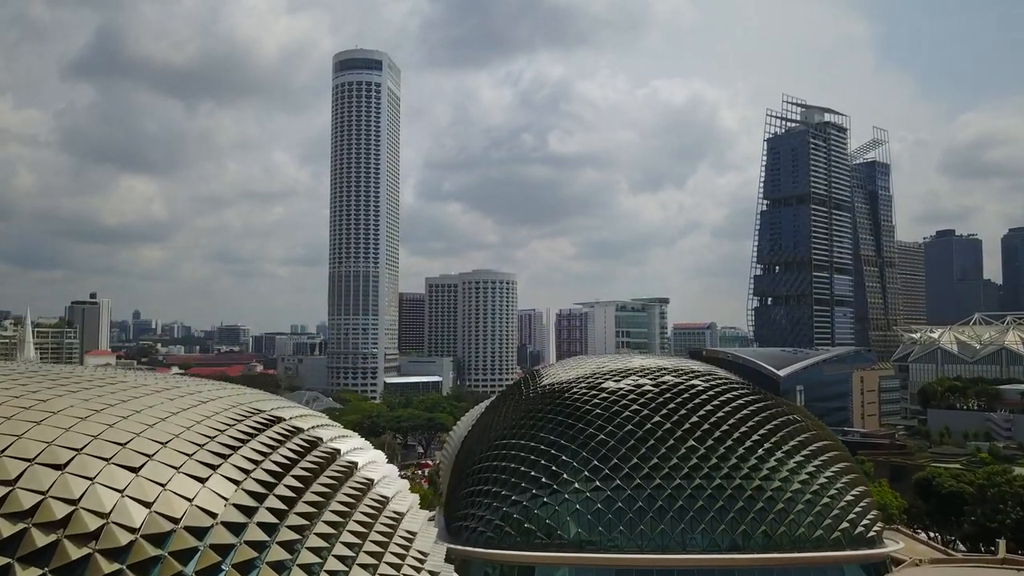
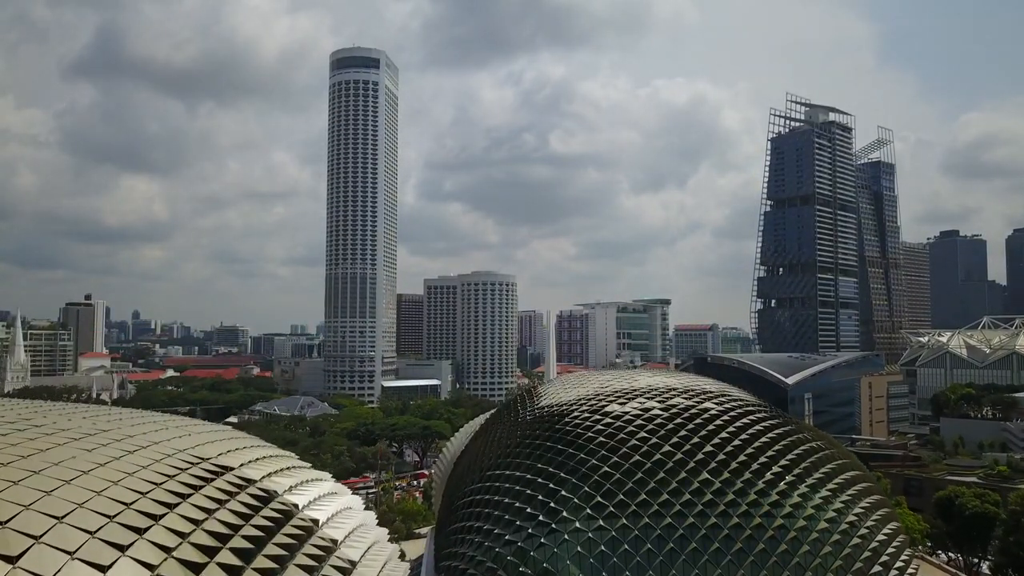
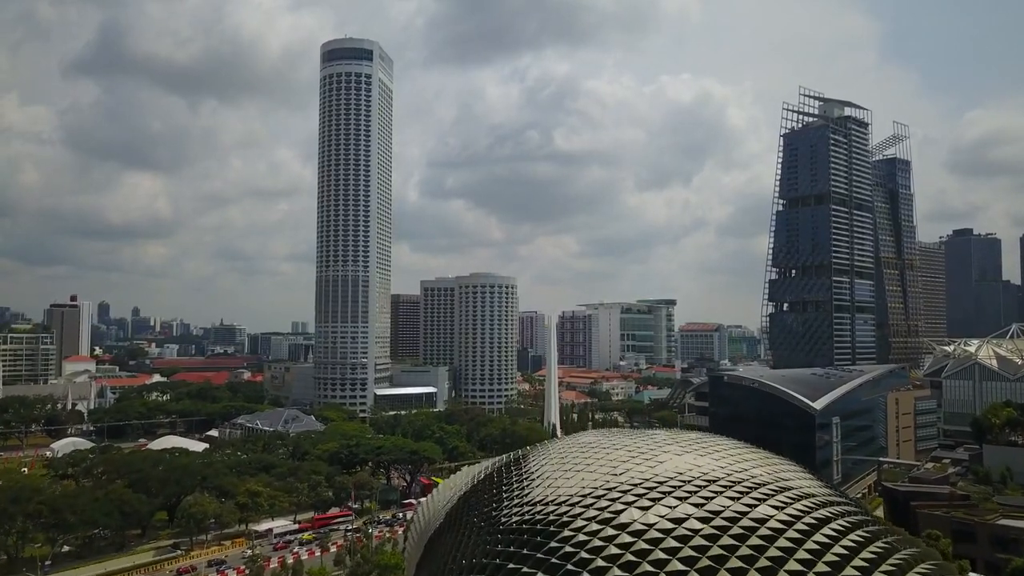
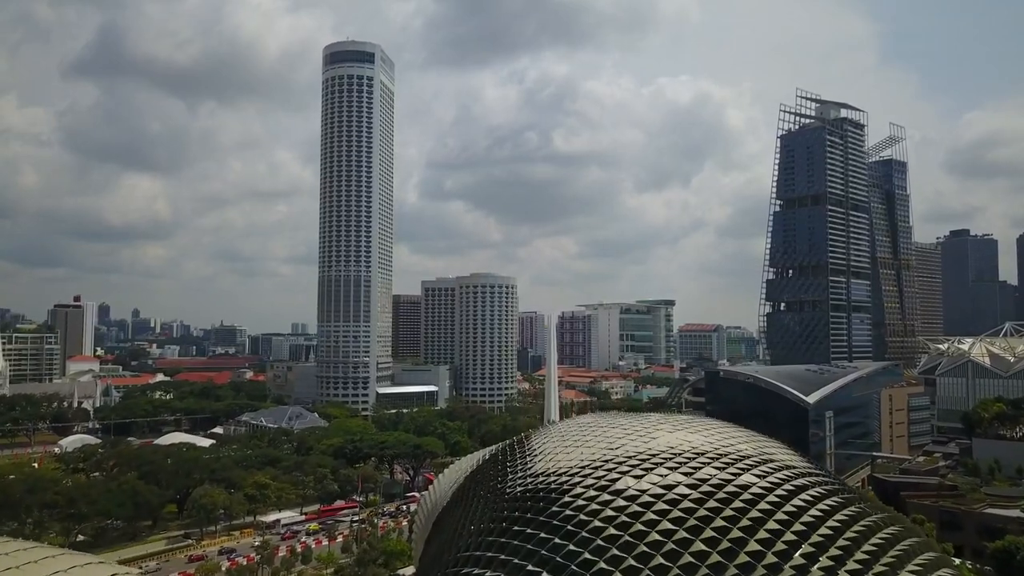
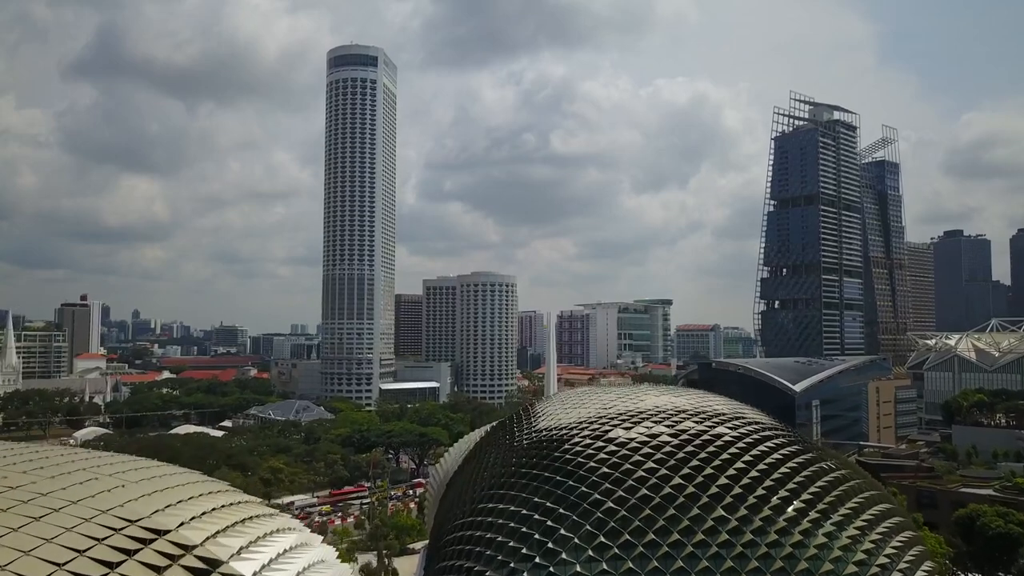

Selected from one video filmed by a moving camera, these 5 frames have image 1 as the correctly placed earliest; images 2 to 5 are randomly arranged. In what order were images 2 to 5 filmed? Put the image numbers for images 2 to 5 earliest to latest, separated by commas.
2, 5, 4, 3
